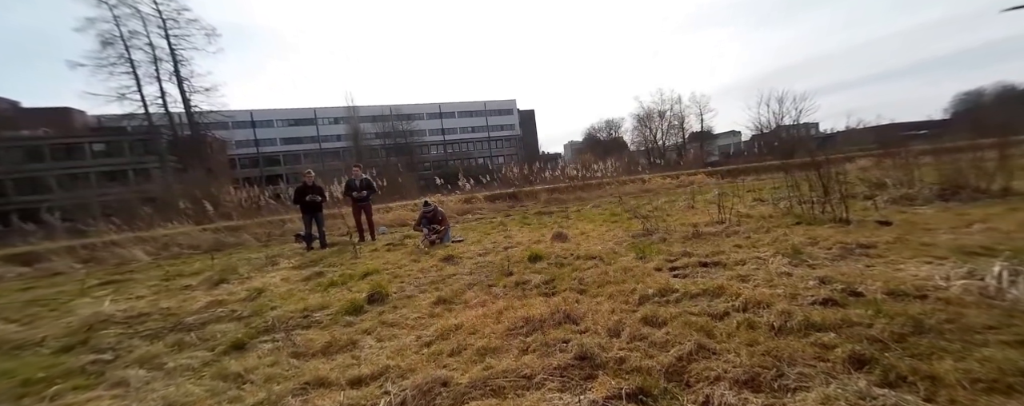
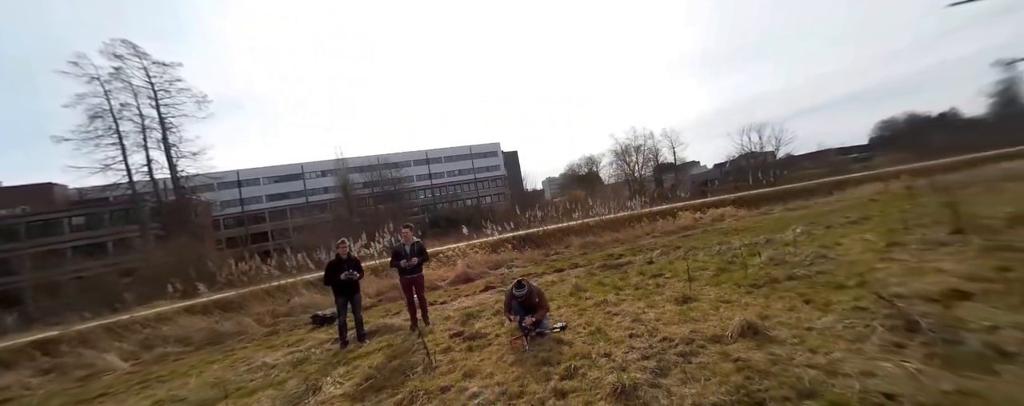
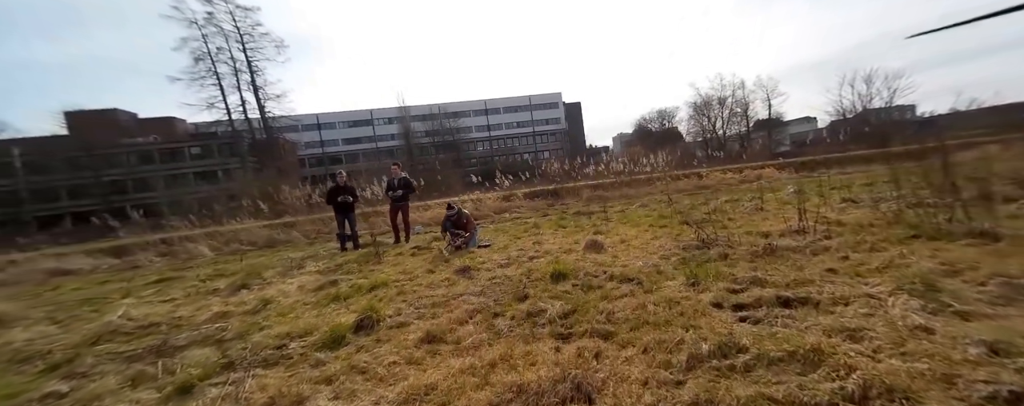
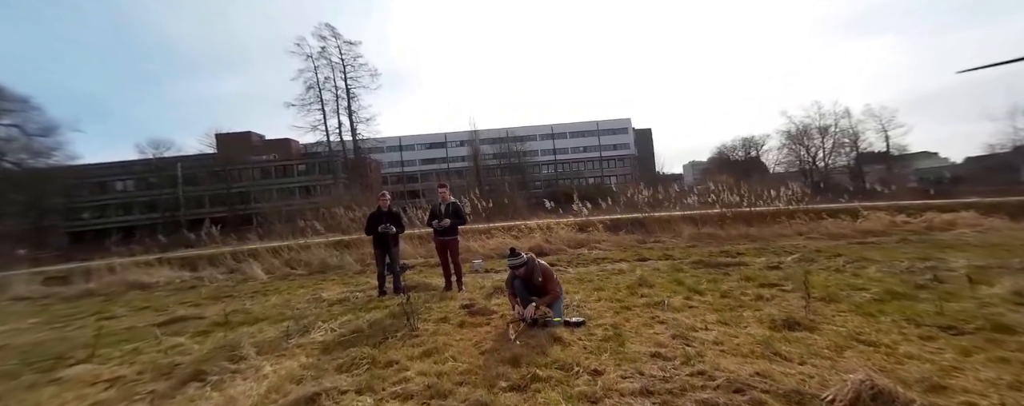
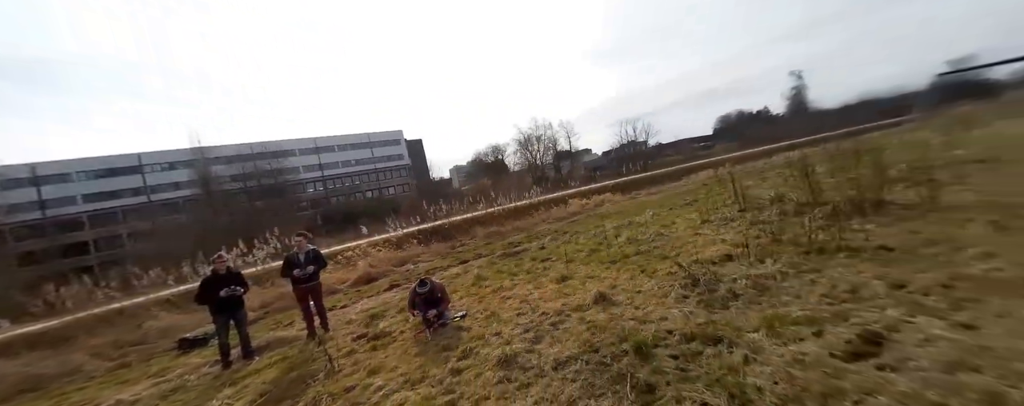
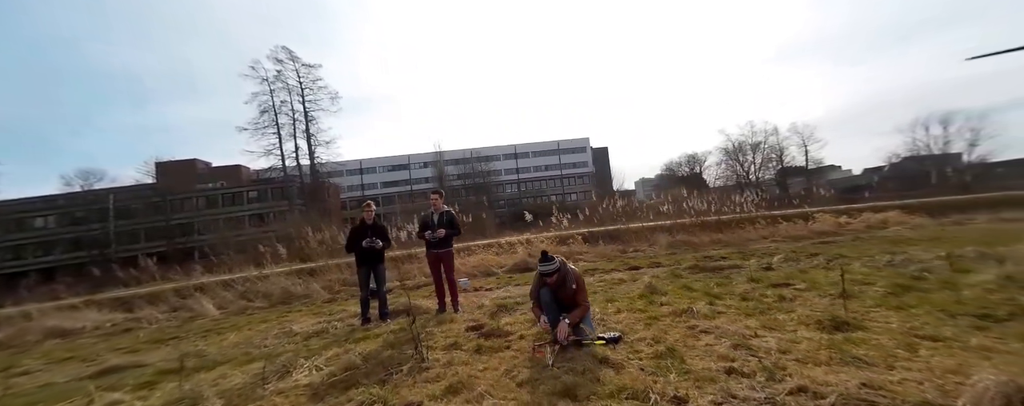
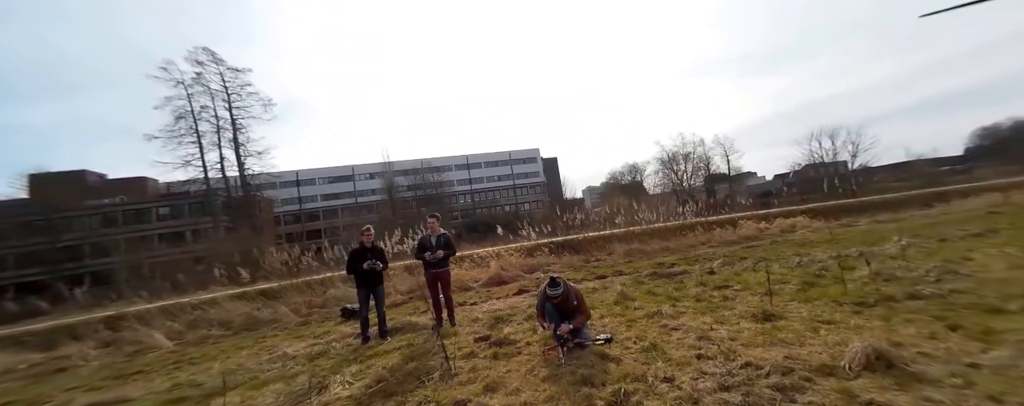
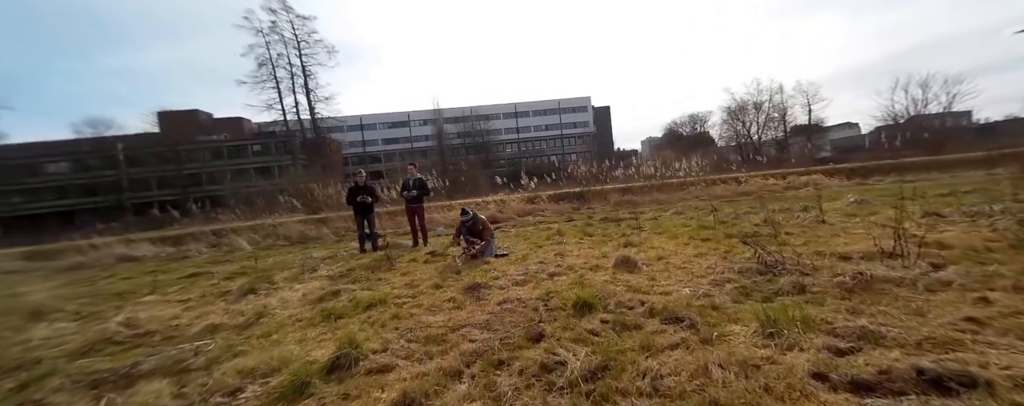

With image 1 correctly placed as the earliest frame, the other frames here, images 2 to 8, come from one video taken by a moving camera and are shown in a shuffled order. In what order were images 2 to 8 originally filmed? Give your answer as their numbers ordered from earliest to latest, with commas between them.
3, 8, 4, 6, 7, 2, 5
